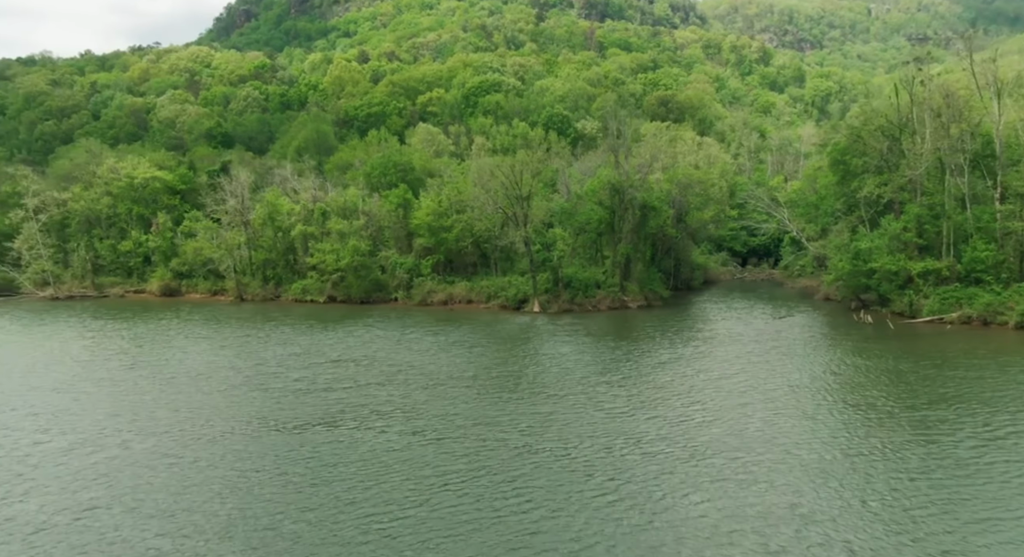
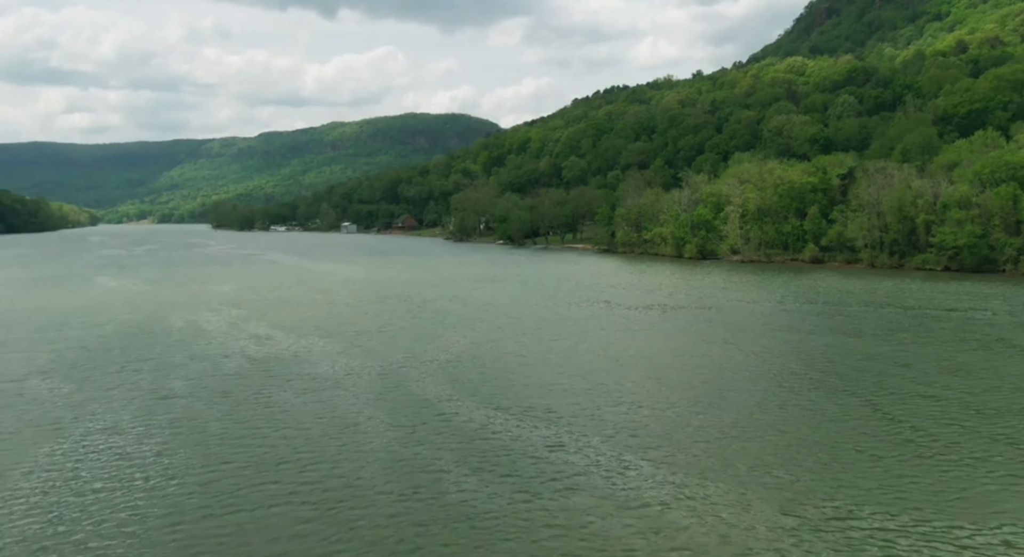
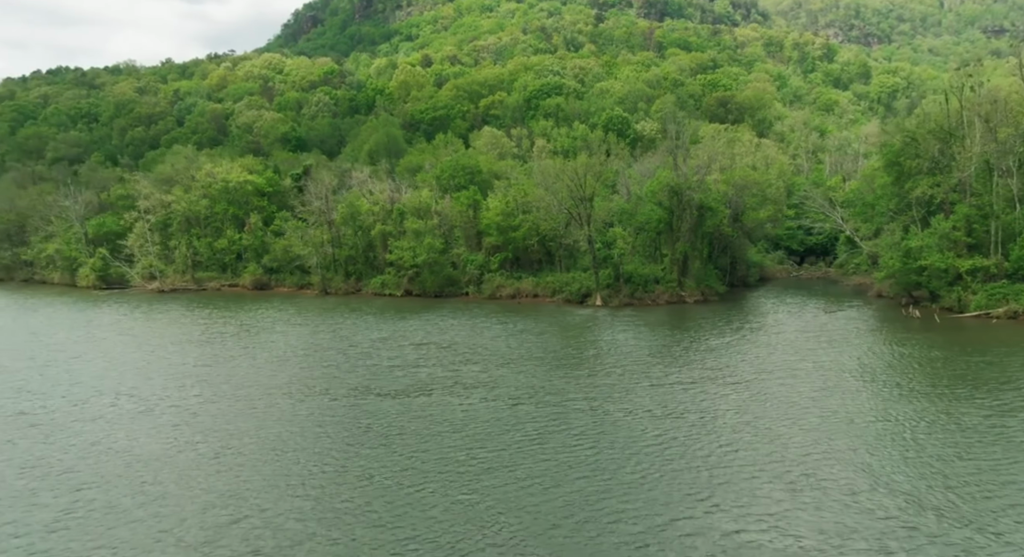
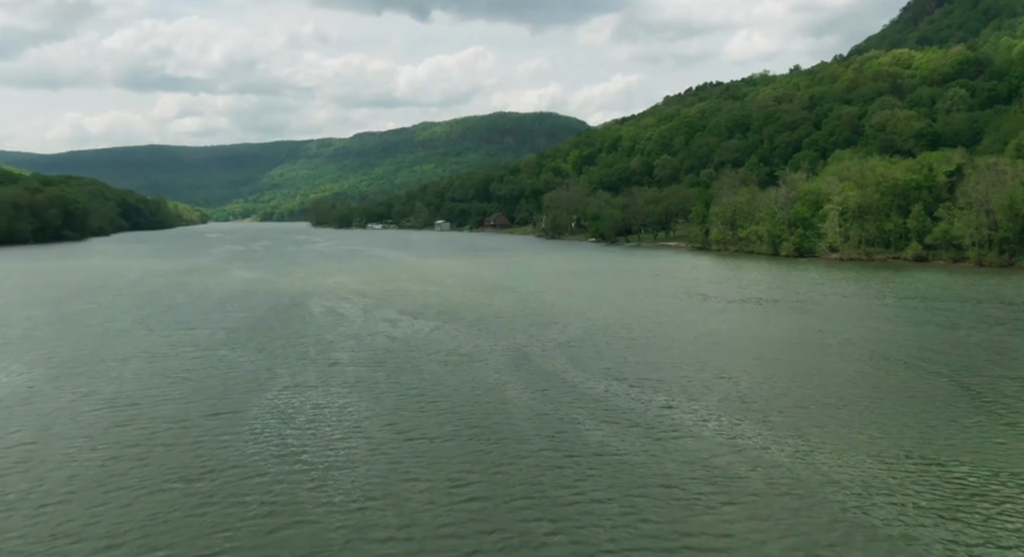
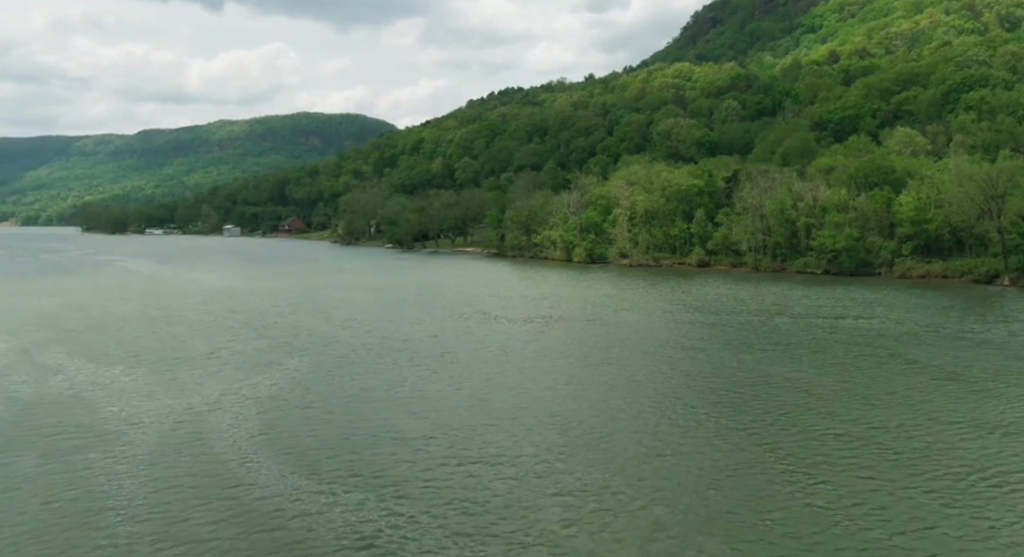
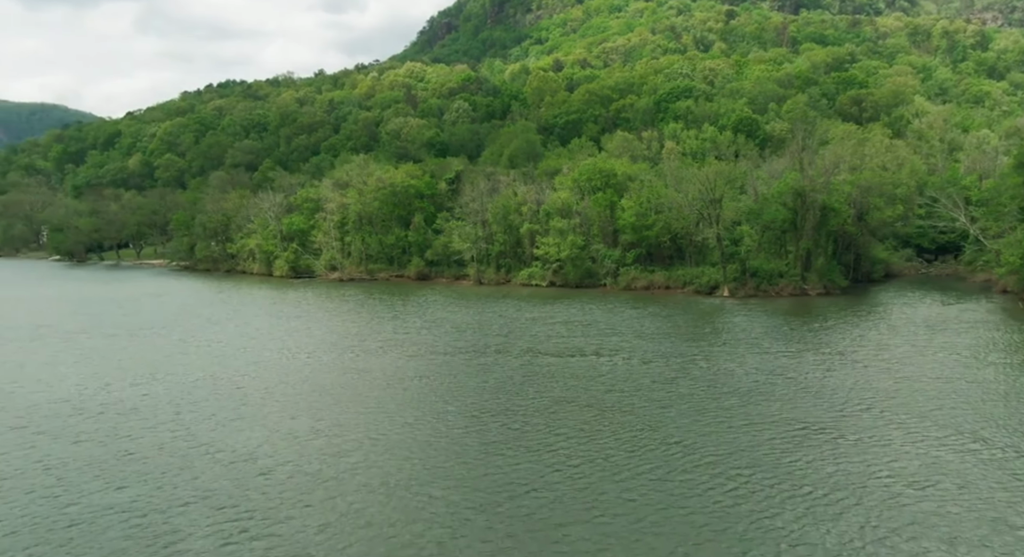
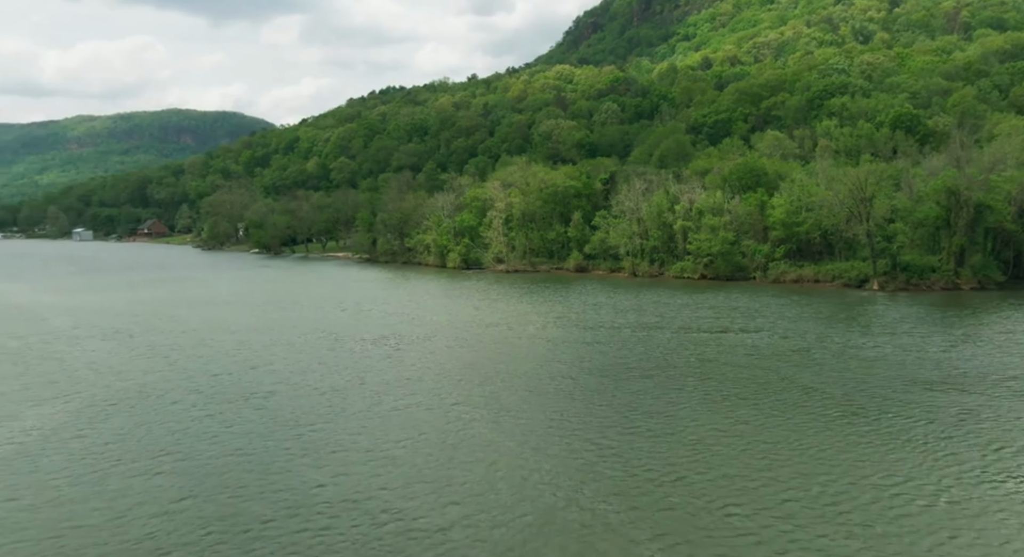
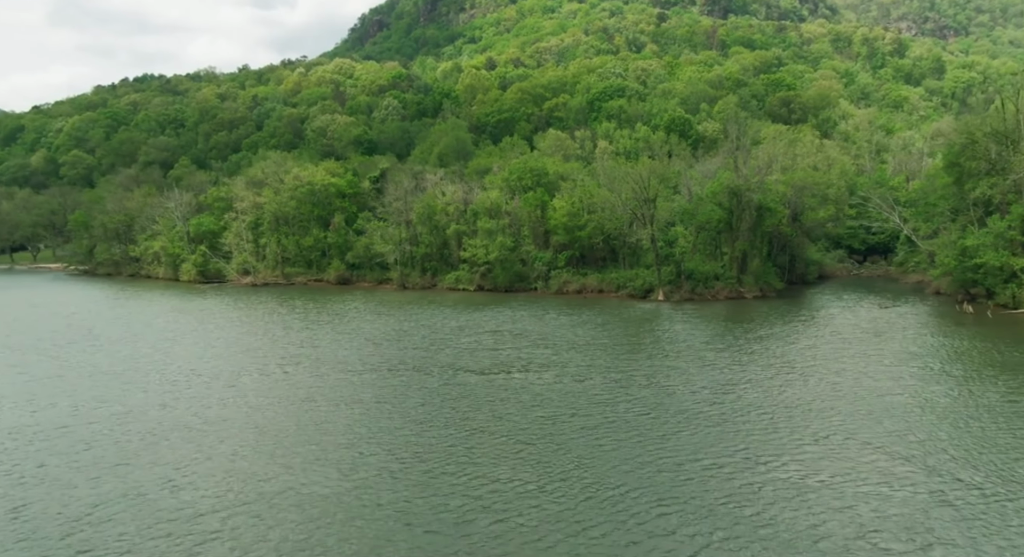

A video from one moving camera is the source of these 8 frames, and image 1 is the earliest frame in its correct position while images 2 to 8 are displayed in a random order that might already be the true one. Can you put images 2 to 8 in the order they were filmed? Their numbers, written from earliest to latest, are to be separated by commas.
3, 8, 6, 7, 5, 2, 4
